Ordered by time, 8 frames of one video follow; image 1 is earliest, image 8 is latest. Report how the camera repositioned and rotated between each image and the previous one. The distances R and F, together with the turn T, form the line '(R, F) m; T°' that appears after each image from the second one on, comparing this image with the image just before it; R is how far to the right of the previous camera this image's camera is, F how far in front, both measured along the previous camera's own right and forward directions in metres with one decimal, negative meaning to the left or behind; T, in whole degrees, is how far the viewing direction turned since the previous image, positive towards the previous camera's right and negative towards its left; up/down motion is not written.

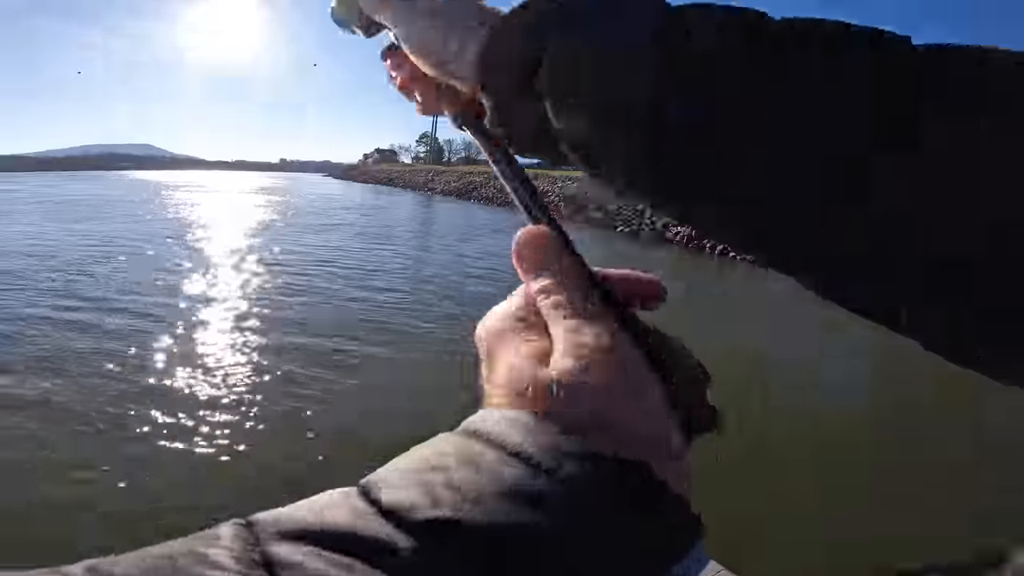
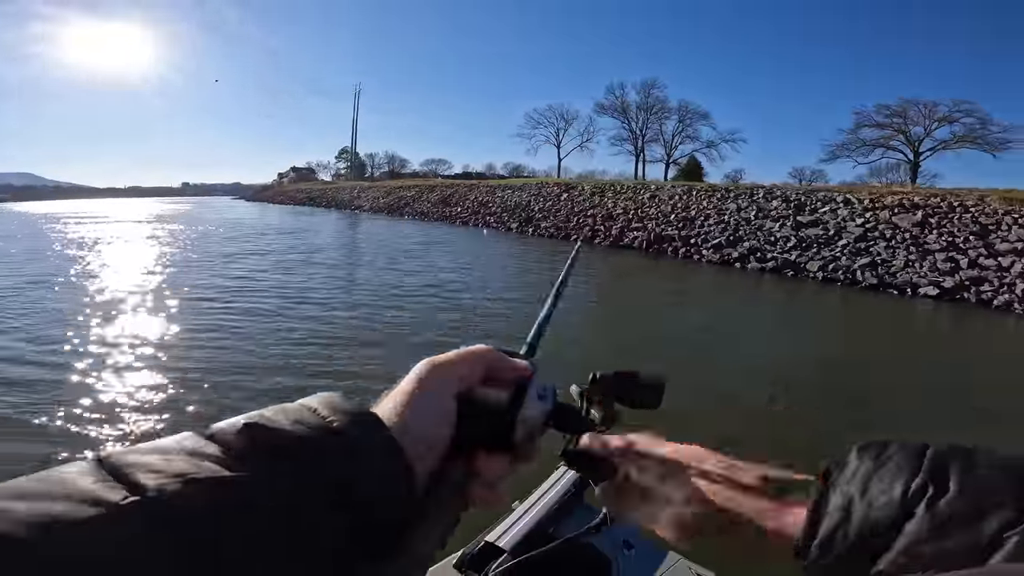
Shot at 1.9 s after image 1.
(-0.3, +0.8) m; +7°
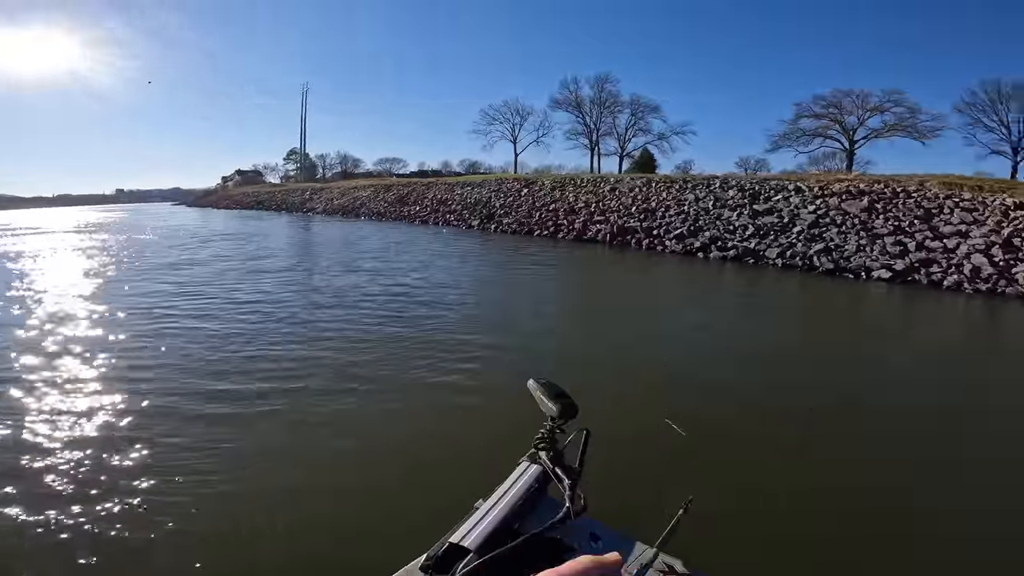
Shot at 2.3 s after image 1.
(-0.1, +0.1) m; +4°
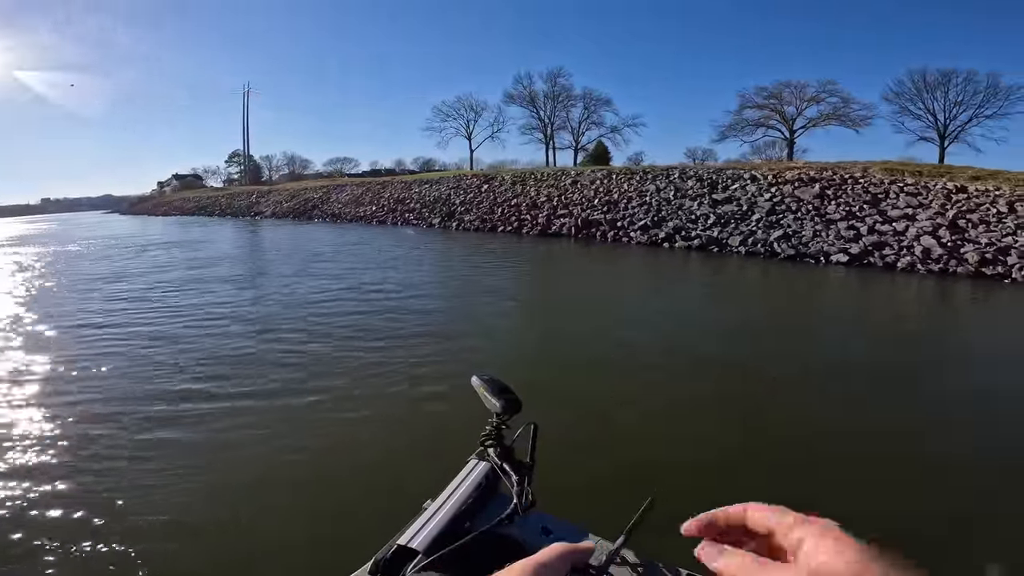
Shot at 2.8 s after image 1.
(-0.2, +0.2) m; +4°
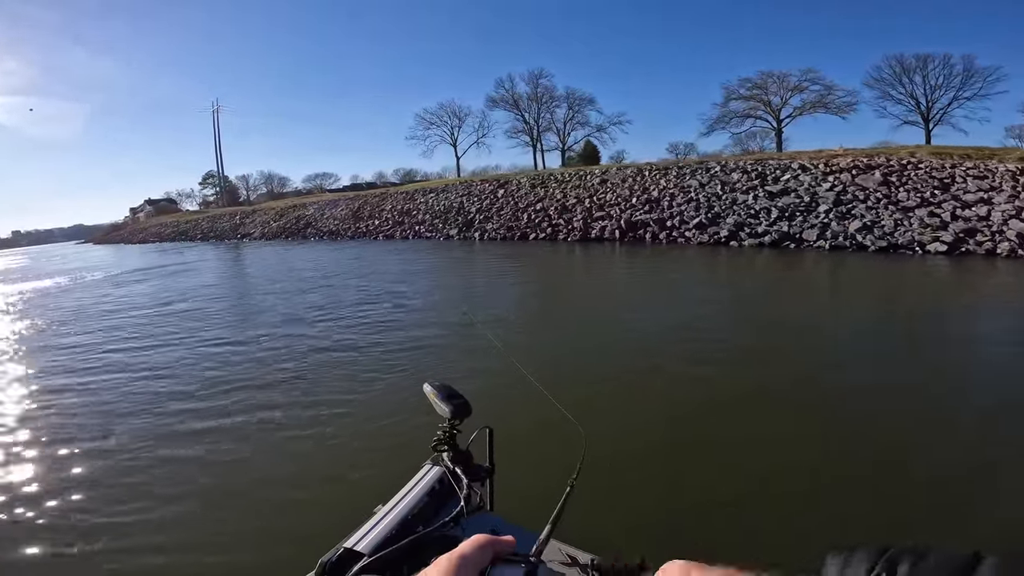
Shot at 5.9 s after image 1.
(-1.1, +1.3) m; +2°
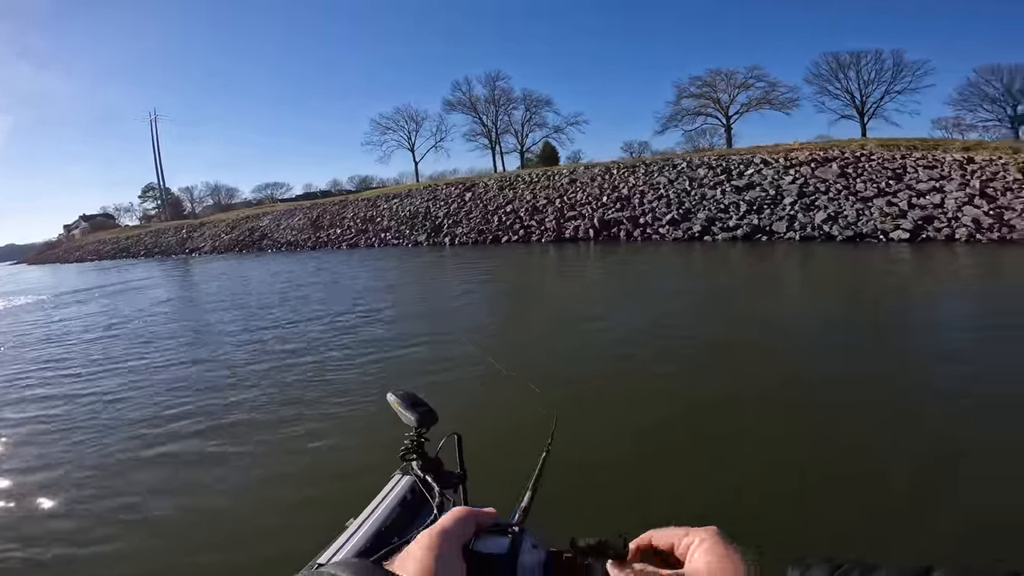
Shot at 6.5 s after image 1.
(-0.3, +0.2) m; +4°
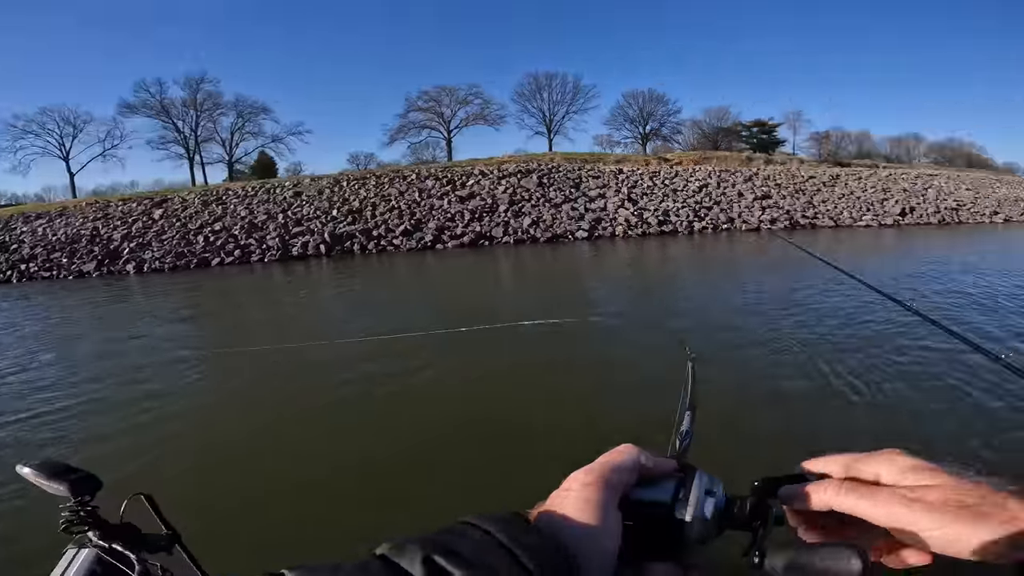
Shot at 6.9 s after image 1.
(+0.2, +0.1) m; +25°
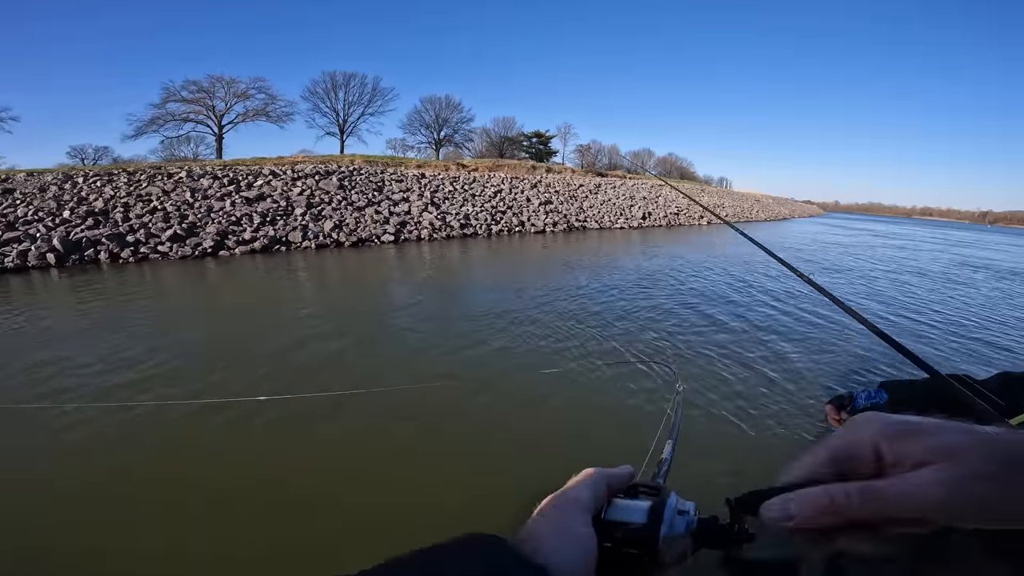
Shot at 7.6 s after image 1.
(0.0, +0.1) m; +20°
